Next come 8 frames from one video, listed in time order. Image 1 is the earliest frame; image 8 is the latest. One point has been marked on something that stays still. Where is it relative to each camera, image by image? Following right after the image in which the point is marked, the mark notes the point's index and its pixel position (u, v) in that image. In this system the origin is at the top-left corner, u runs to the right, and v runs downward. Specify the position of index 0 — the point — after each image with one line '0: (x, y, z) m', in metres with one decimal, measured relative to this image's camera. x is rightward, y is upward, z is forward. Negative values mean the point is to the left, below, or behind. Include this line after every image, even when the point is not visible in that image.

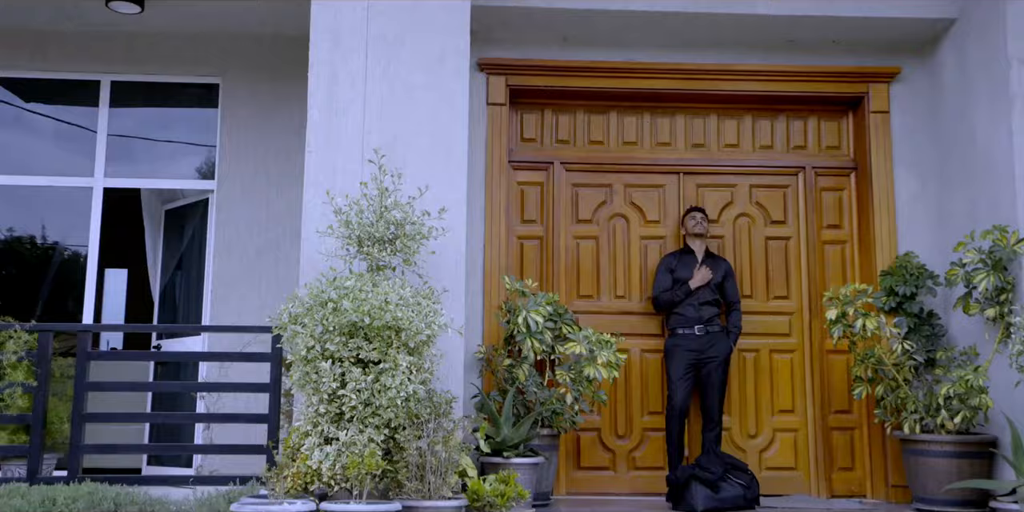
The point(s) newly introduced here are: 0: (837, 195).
0: (+2.0, +0.4, +5.9) m
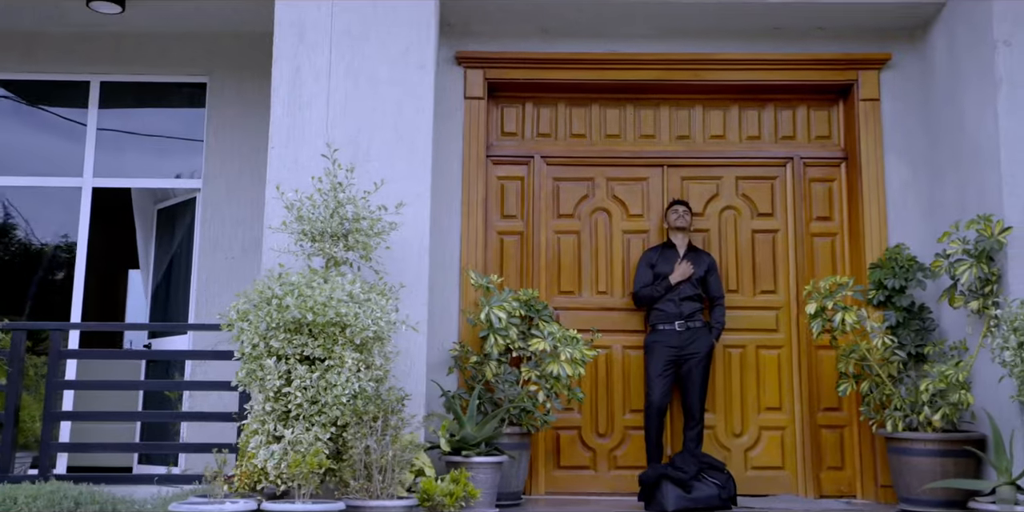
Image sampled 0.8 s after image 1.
0: (+1.9, +0.4, +5.7) m
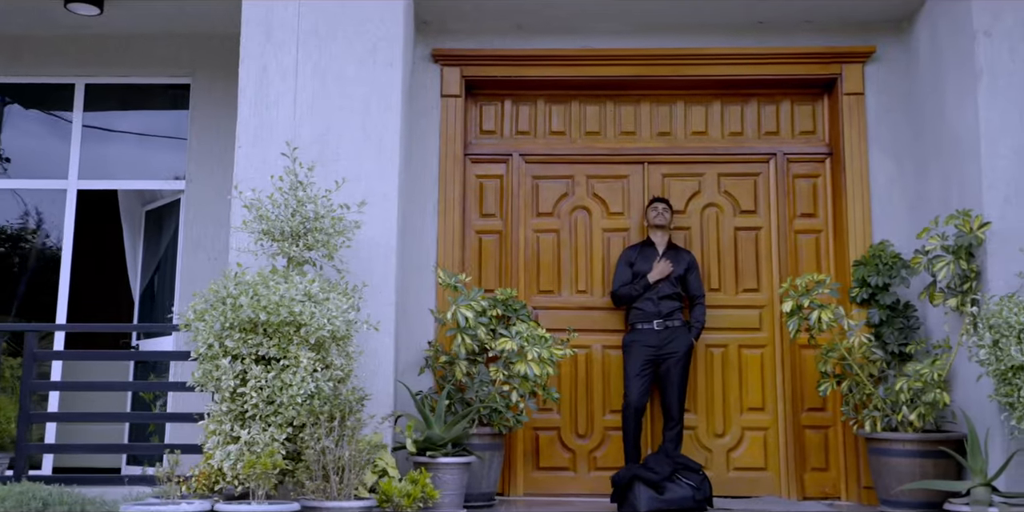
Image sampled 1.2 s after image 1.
0: (+1.8, +0.4, +5.6) m
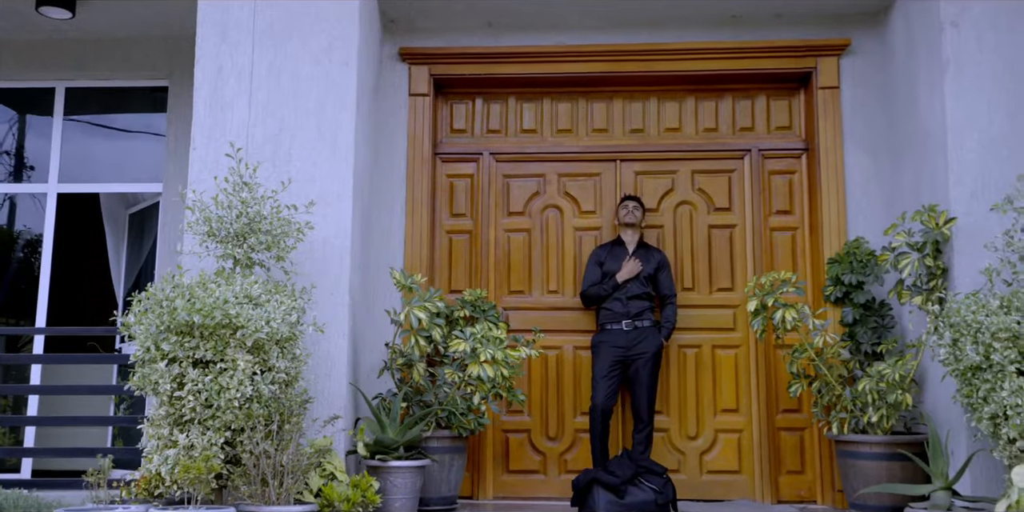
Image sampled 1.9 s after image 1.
0: (+1.6, +0.5, +5.5) m
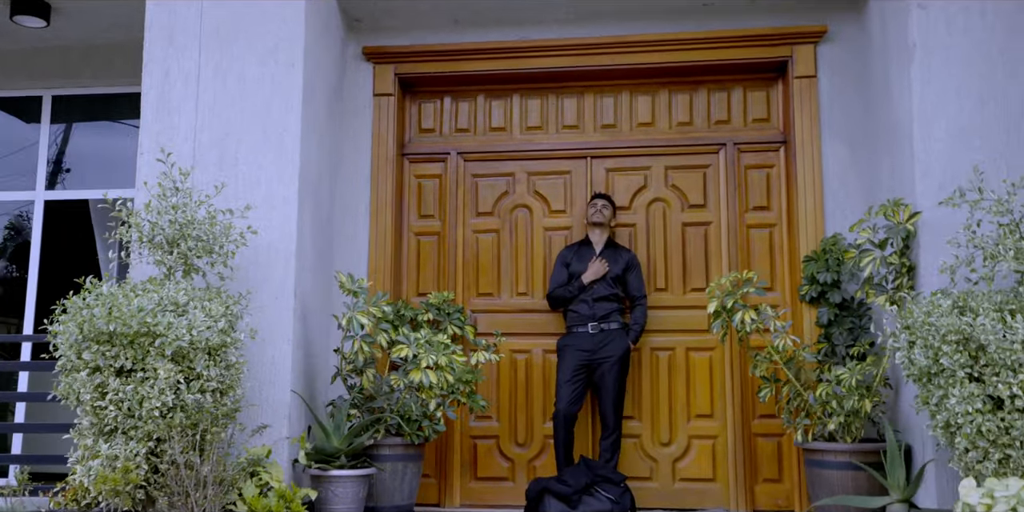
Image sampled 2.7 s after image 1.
0: (+1.4, +0.5, +5.3) m
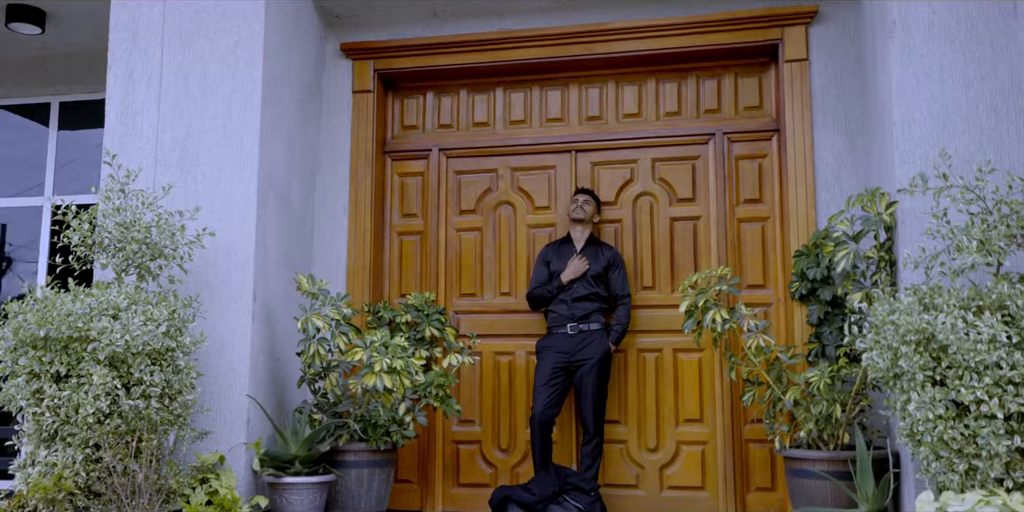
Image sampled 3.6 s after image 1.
0: (+1.3, +0.5, +5.0) m
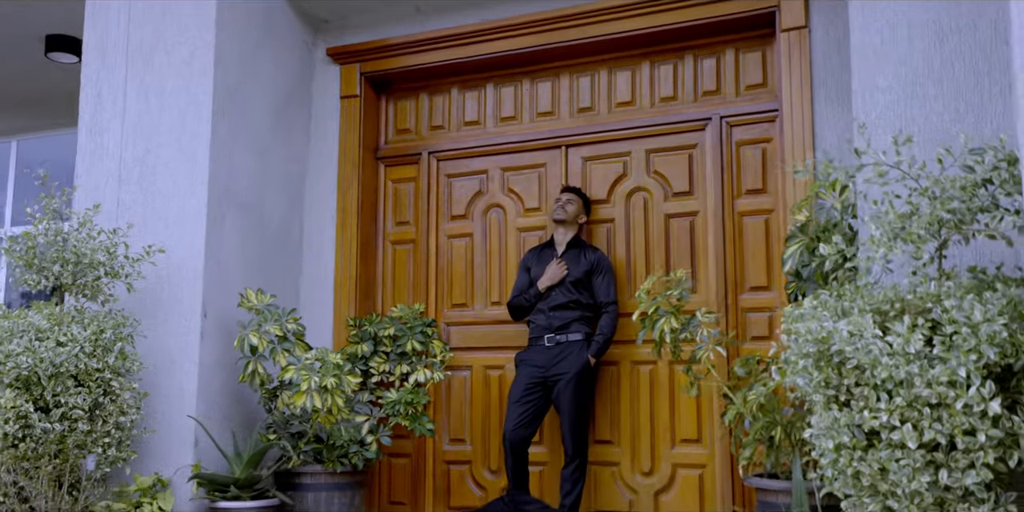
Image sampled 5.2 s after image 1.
0: (+1.2, +0.5, +4.4) m
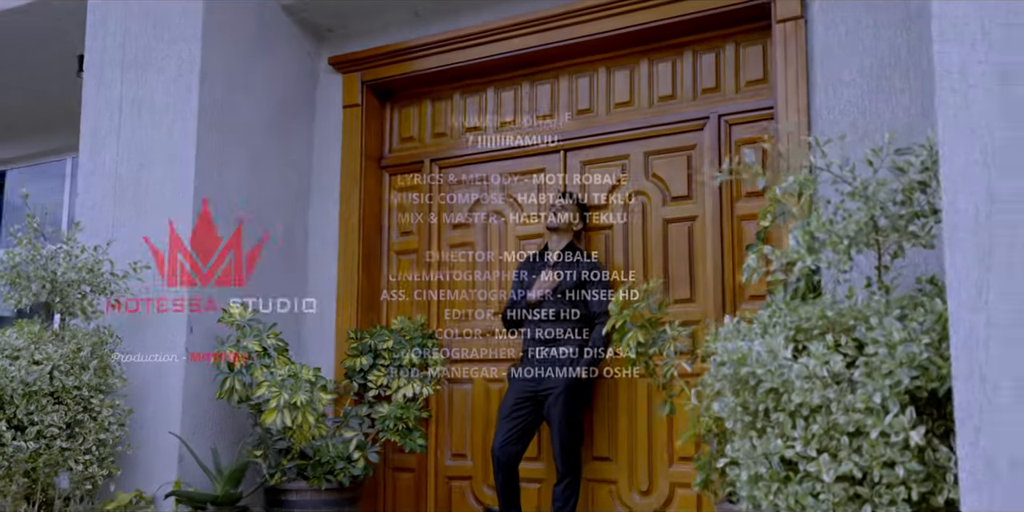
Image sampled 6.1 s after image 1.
0: (+1.1, +0.5, +4.1) m
